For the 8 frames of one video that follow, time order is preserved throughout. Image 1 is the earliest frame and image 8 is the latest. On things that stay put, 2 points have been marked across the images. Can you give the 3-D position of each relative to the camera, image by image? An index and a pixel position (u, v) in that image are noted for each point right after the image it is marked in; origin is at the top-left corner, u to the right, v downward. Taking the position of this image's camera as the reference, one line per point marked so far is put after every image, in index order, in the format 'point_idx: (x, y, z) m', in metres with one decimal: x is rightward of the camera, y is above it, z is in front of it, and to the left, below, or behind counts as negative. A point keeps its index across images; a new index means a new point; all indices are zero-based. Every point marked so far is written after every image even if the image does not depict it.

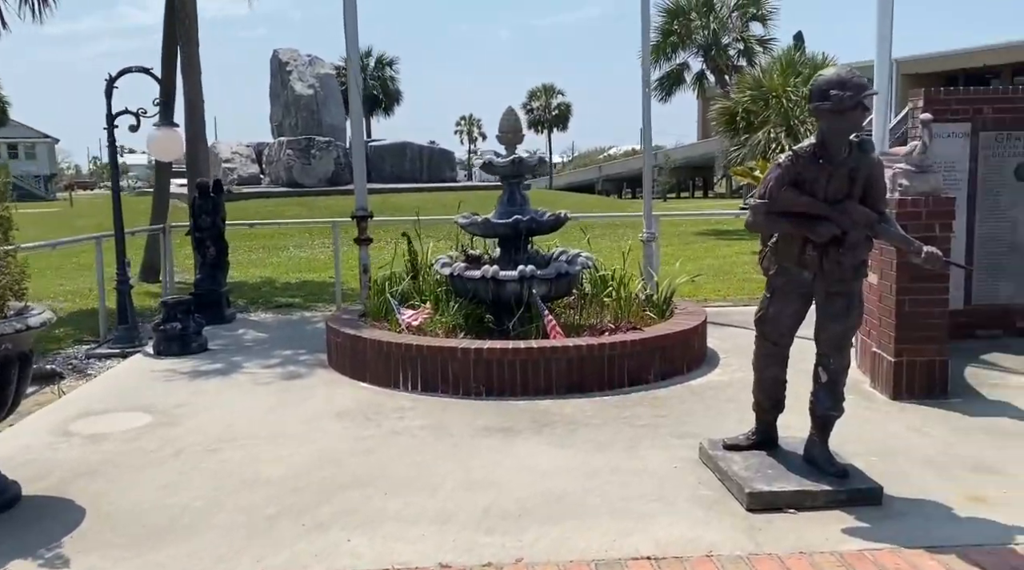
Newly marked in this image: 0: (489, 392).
0: (-0.1, -0.7, +5.8) m
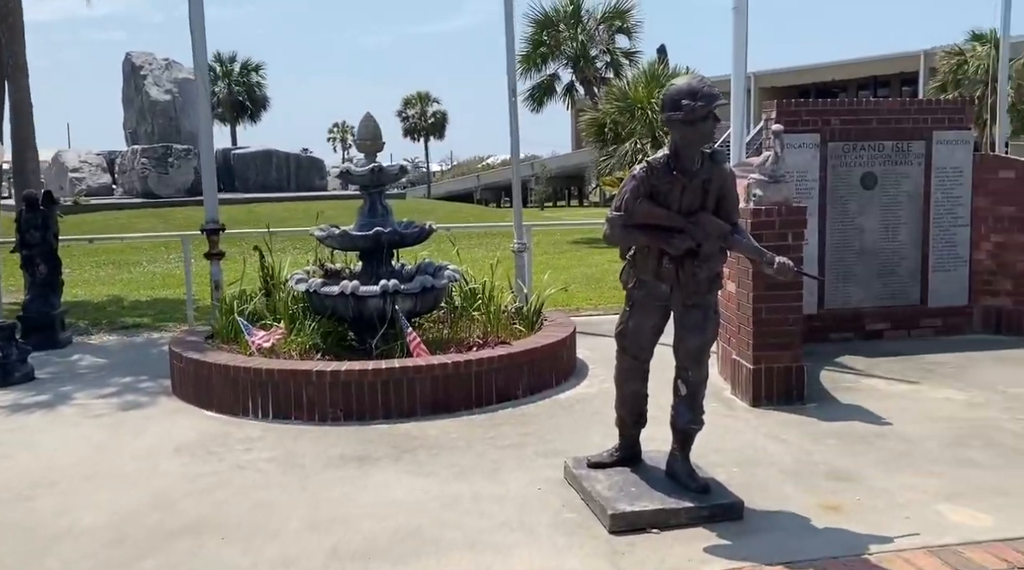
0: (-1.0, -0.8, +5.6) m
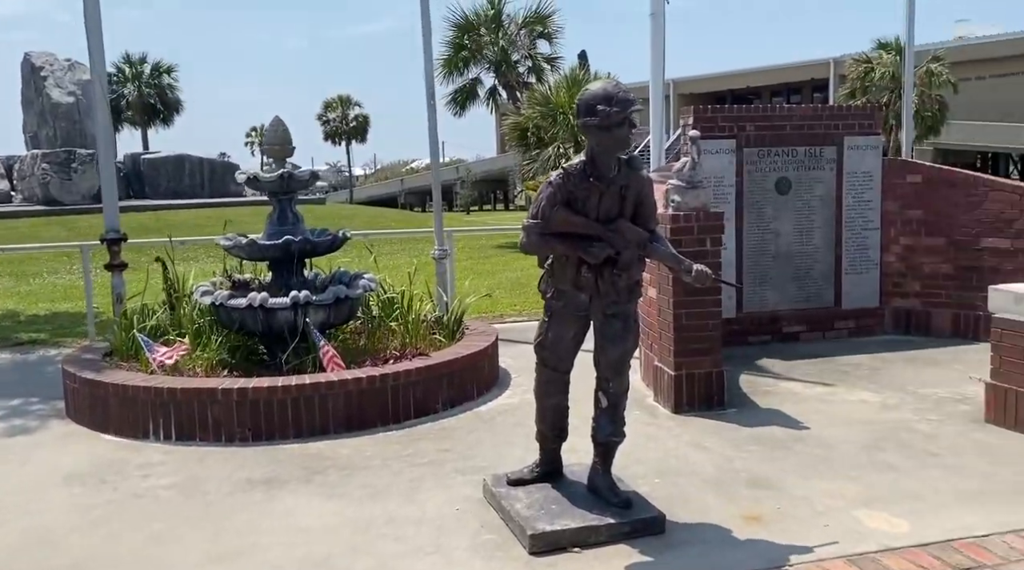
0: (-1.4, -0.8, +5.3) m
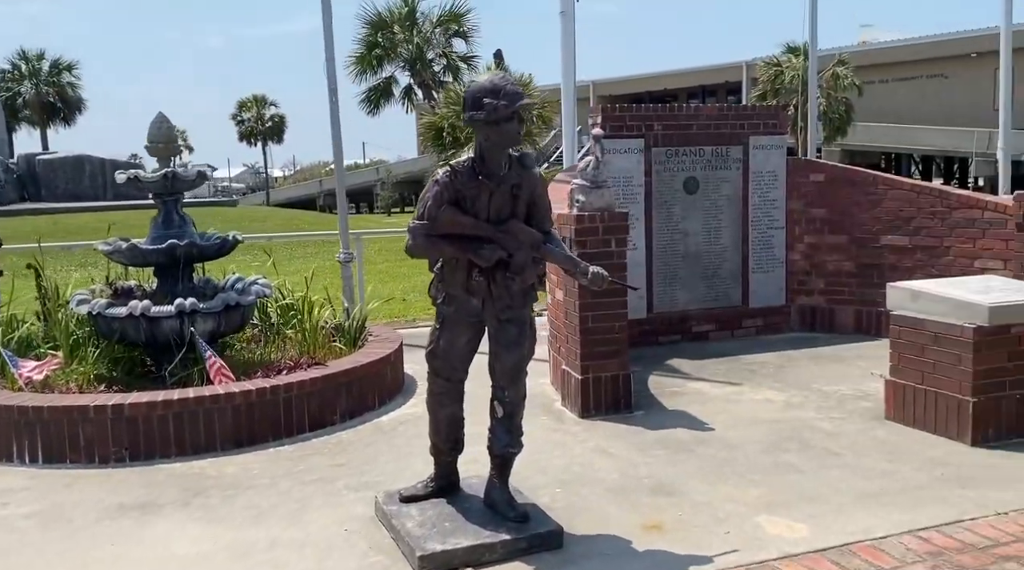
0: (-2.0, -0.9, +5.0) m
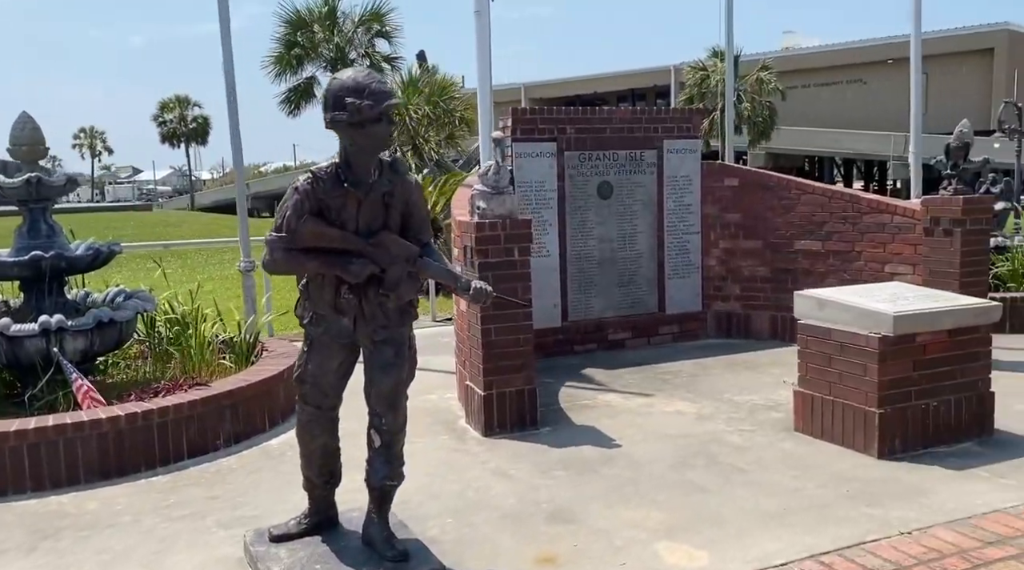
0: (-2.5, -1.0, +4.5) m
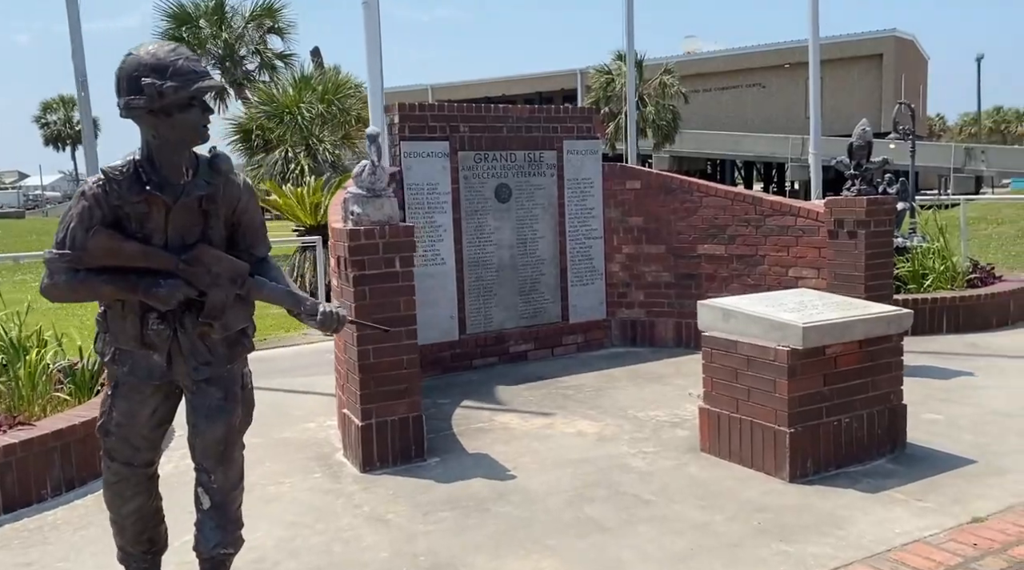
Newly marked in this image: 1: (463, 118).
0: (-3.0, -1.1, +3.7) m
1: (-0.5, +1.5, +8.8) m
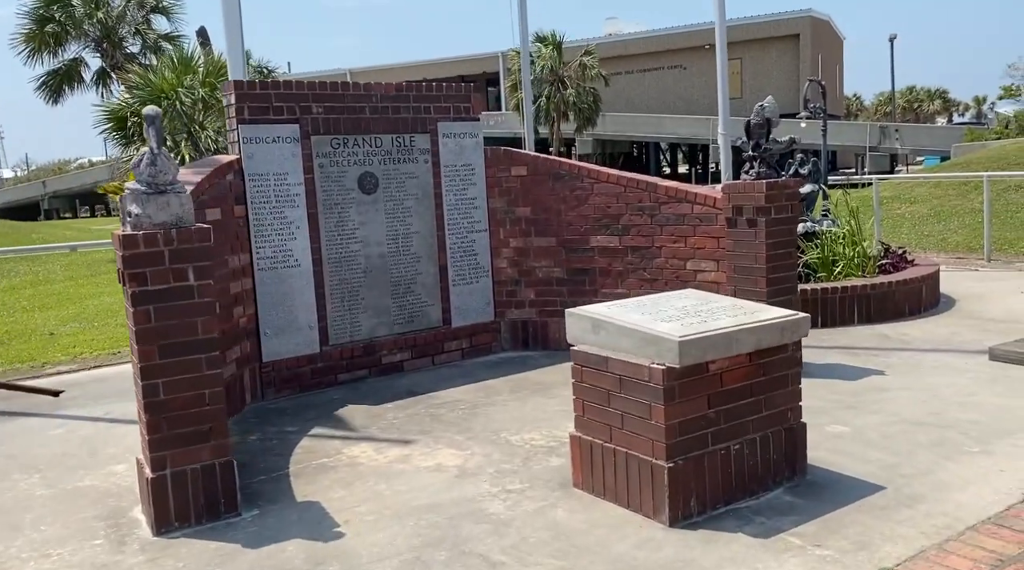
0: (-3.7, -1.3, +2.5) m
1: (-1.6, +1.5, +7.8) m
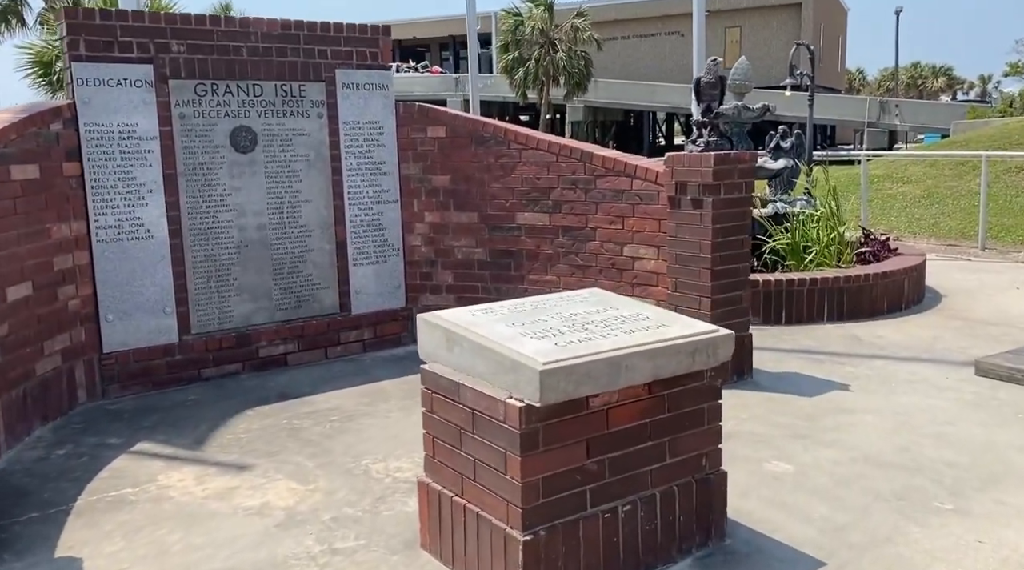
0: (-4.4, -1.2, +1.3) m
1: (-2.2, +1.7, +6.5) m
